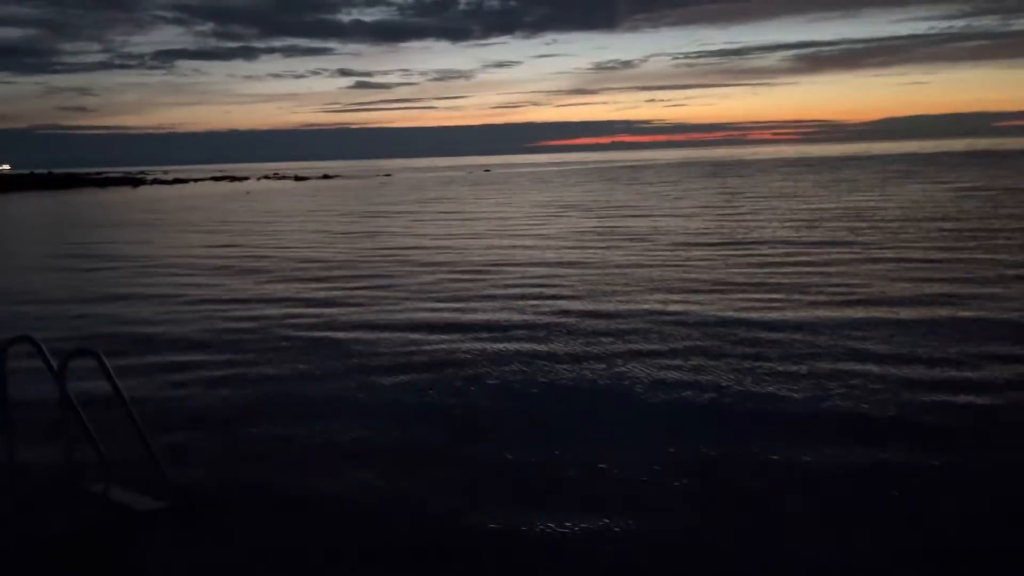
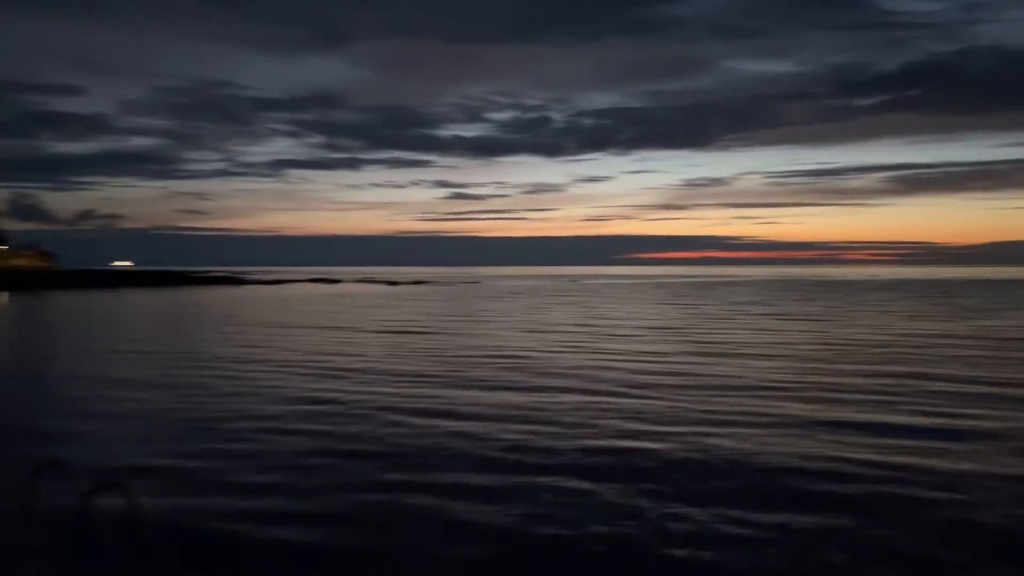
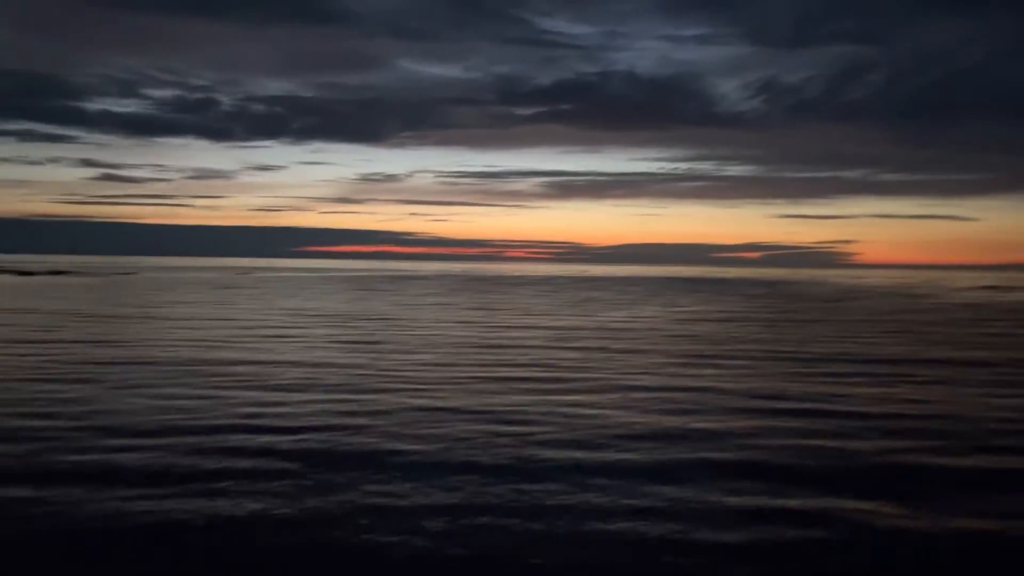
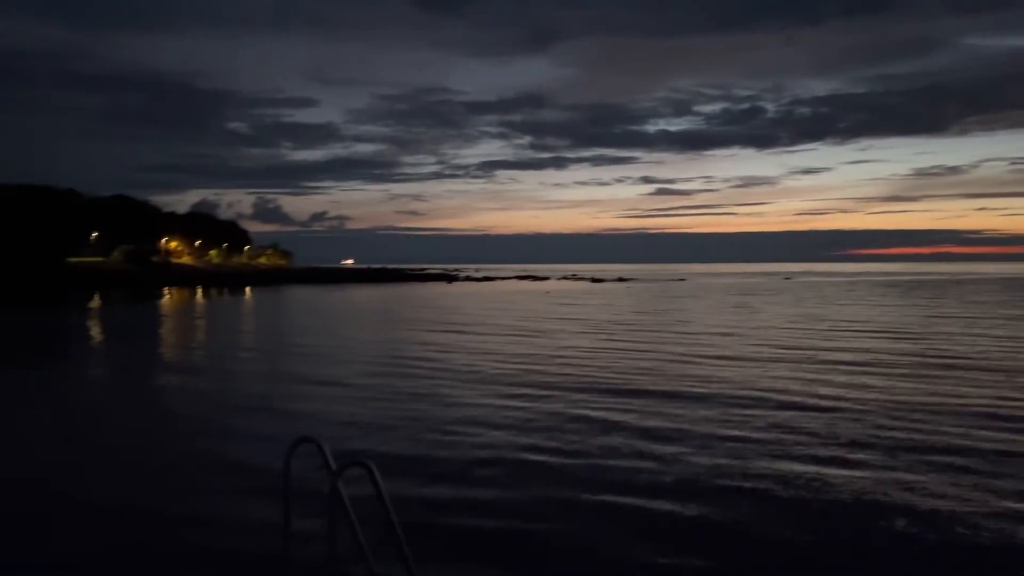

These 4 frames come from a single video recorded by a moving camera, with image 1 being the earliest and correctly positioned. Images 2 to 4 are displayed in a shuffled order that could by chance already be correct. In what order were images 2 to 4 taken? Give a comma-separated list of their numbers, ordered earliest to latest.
3, 2, 4
